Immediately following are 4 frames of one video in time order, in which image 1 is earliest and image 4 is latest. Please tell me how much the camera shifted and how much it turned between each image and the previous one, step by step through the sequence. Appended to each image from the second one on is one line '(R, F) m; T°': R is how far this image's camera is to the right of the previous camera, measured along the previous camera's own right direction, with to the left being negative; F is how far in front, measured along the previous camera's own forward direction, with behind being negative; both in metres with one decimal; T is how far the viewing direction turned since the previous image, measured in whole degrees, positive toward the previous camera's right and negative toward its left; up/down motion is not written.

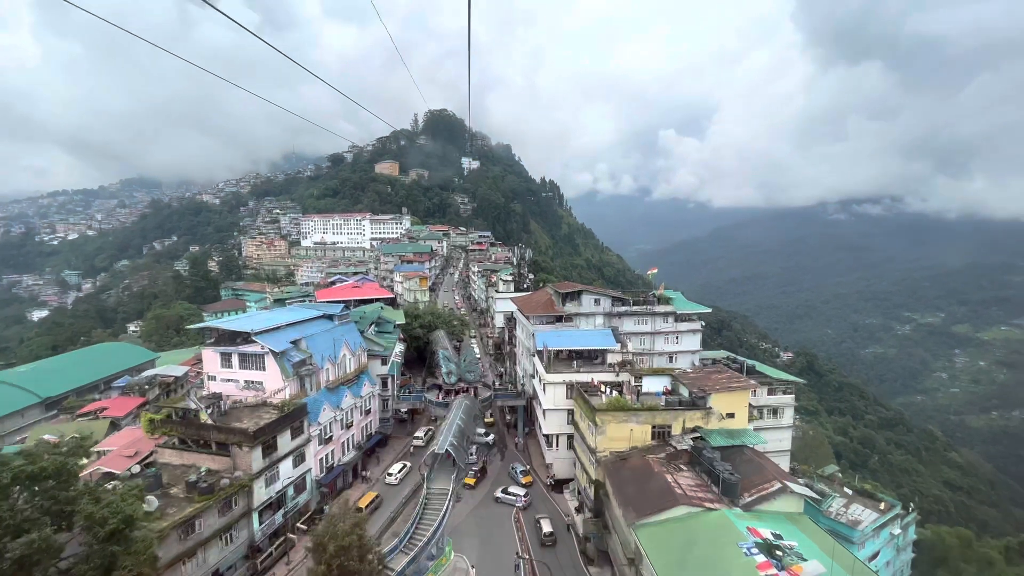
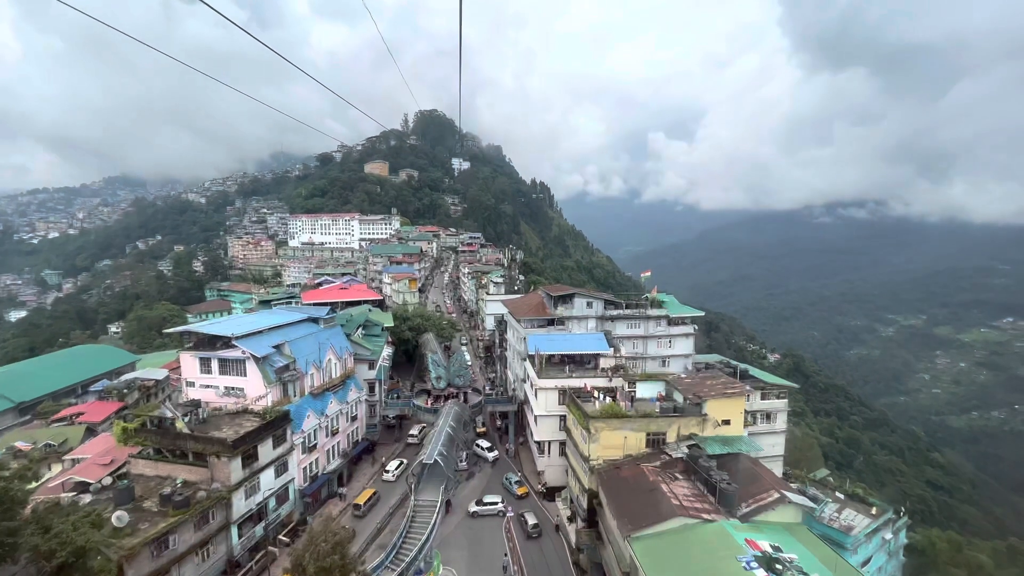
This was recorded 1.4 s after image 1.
(0.0, +0.4) m; +1°
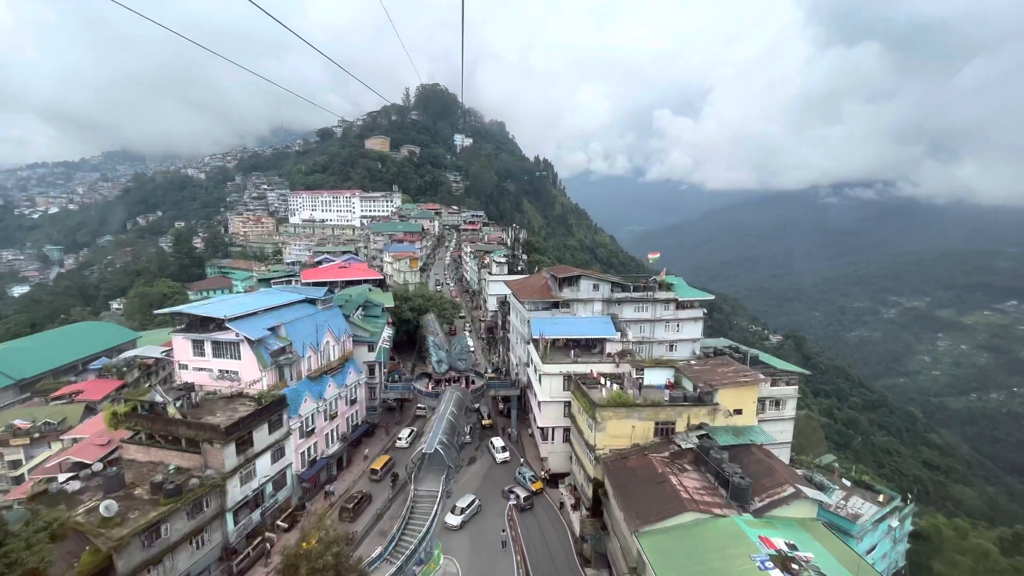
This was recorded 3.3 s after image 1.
(-0.1, +0.7) m; 0°
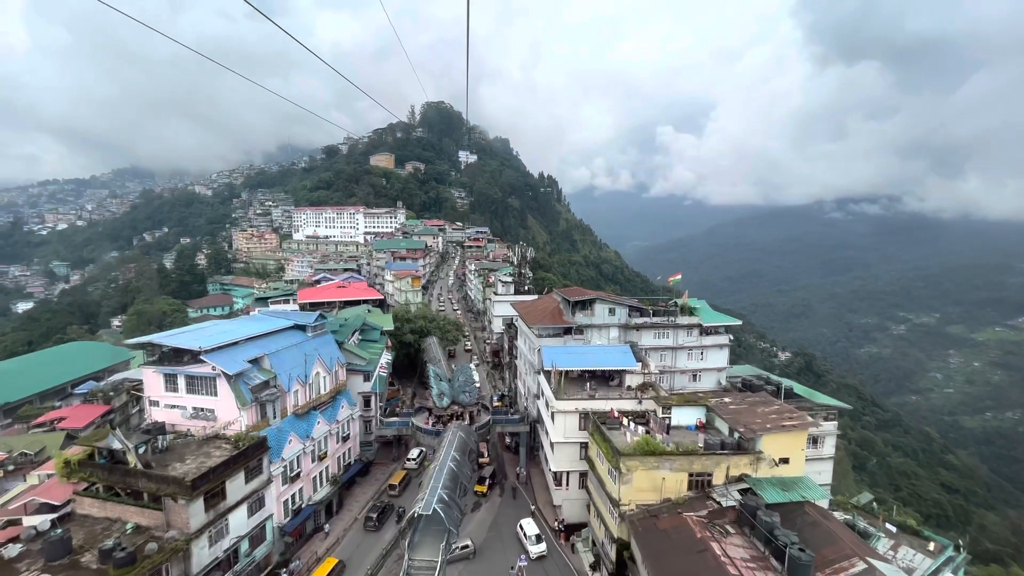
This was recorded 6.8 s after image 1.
(-0.2, +1.7) m; -1°
